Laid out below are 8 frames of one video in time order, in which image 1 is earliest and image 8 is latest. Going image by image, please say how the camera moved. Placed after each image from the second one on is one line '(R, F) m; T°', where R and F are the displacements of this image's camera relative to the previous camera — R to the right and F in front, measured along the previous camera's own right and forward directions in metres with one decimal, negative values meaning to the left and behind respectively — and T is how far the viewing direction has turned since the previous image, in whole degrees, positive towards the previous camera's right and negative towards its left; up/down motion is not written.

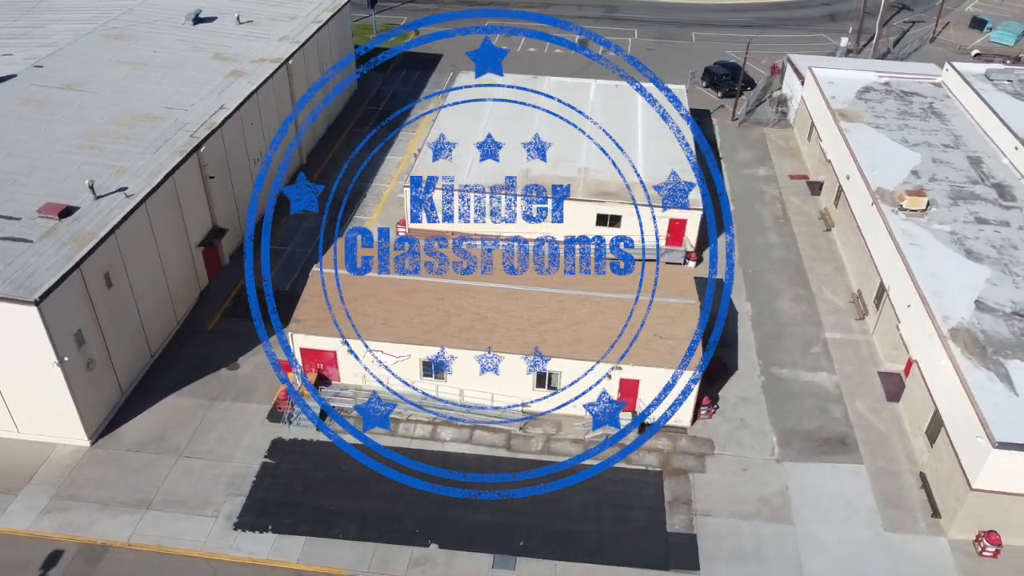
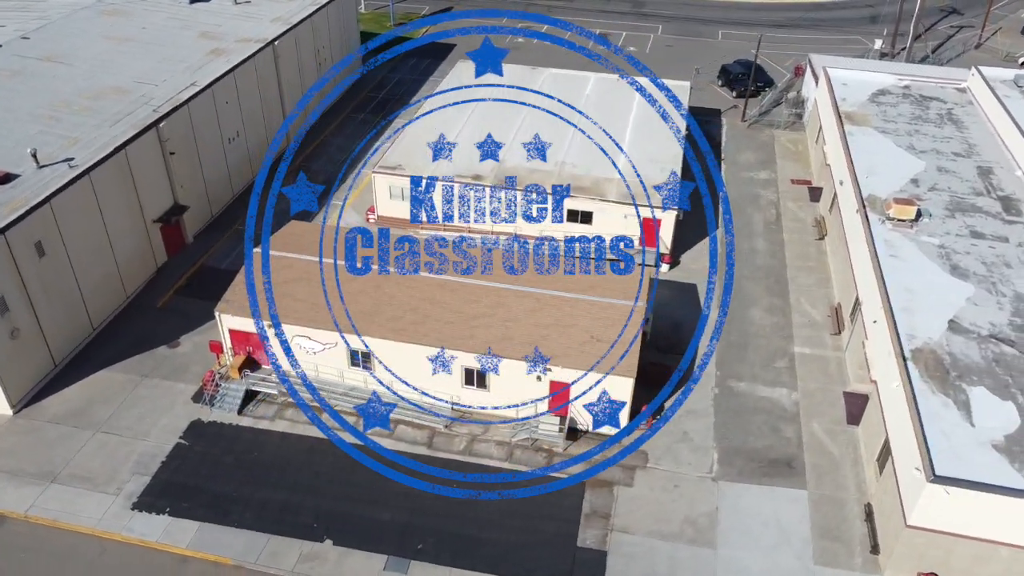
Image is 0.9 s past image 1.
(+4.1, +1.4) m; -4°
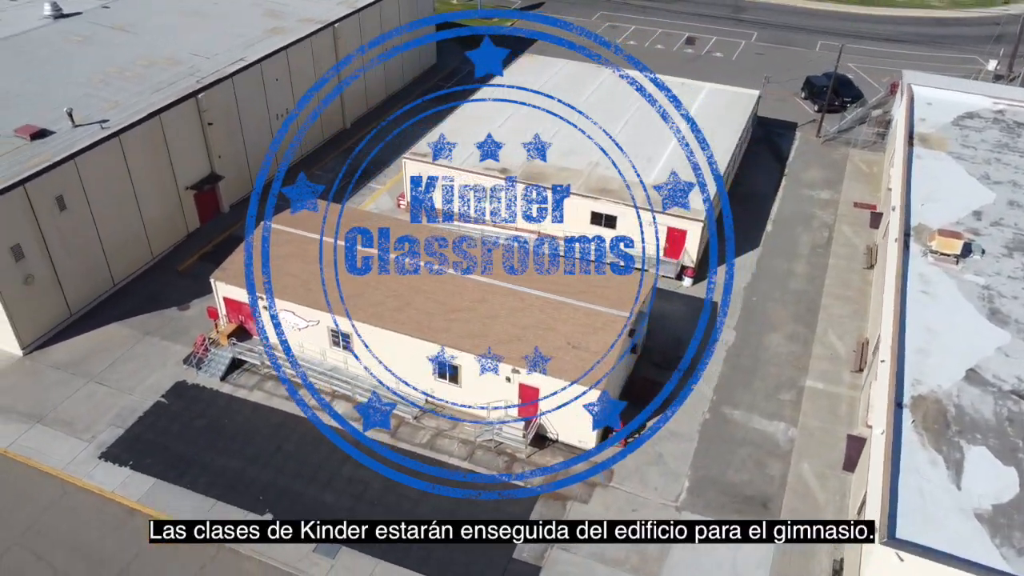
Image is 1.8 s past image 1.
(+4.2, +1.1) m; -8°
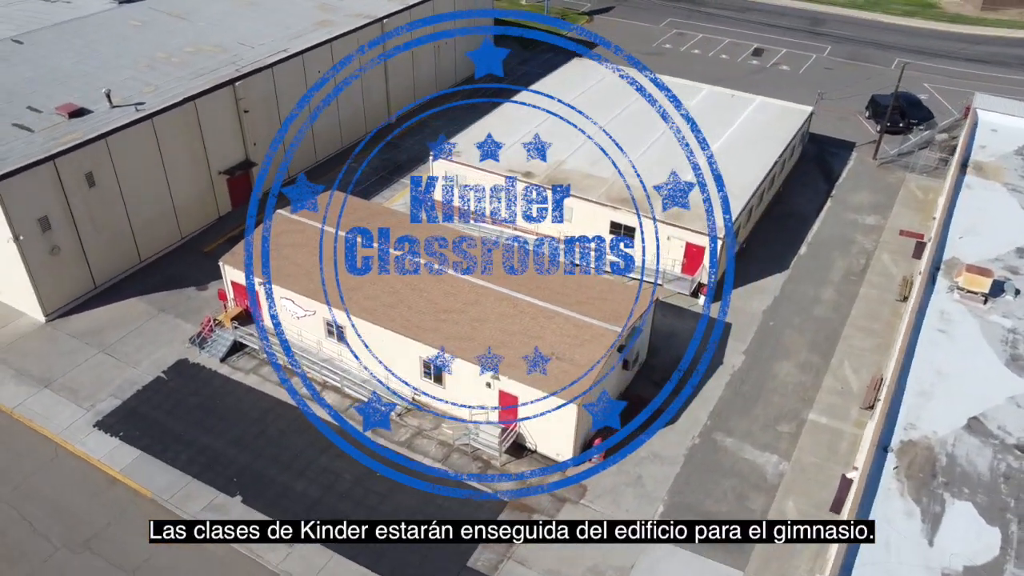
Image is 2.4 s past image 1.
(+2.8, +0.5) m; -6°
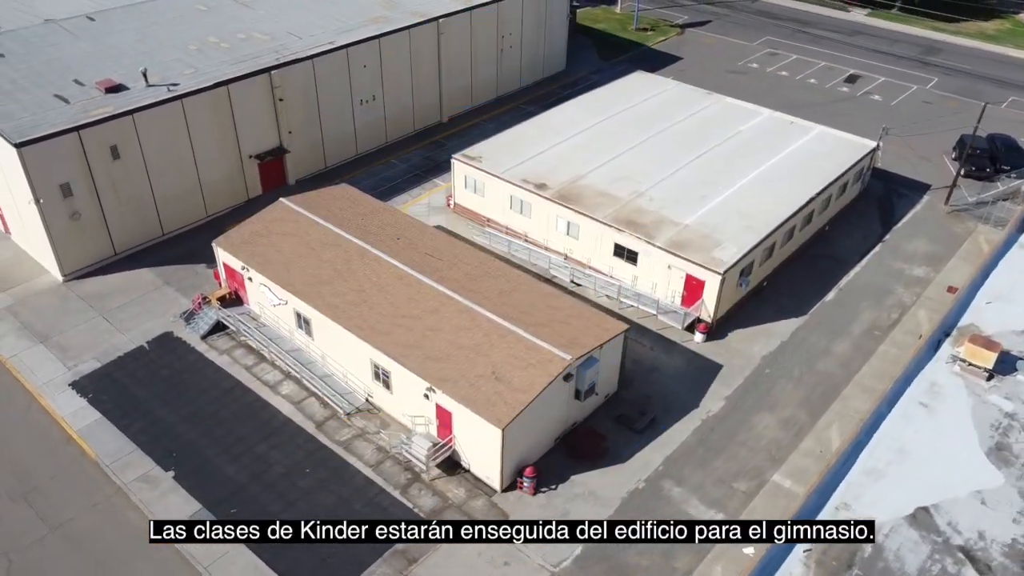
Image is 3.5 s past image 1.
(+5.0, +1.1) m; -9°
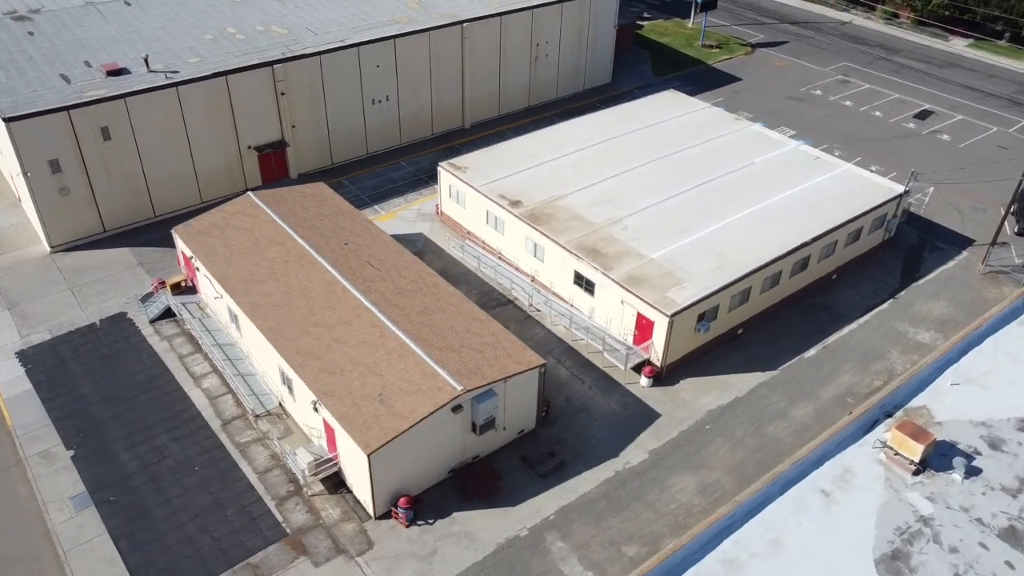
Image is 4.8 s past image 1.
(+5.9, +1.7) m; -9°
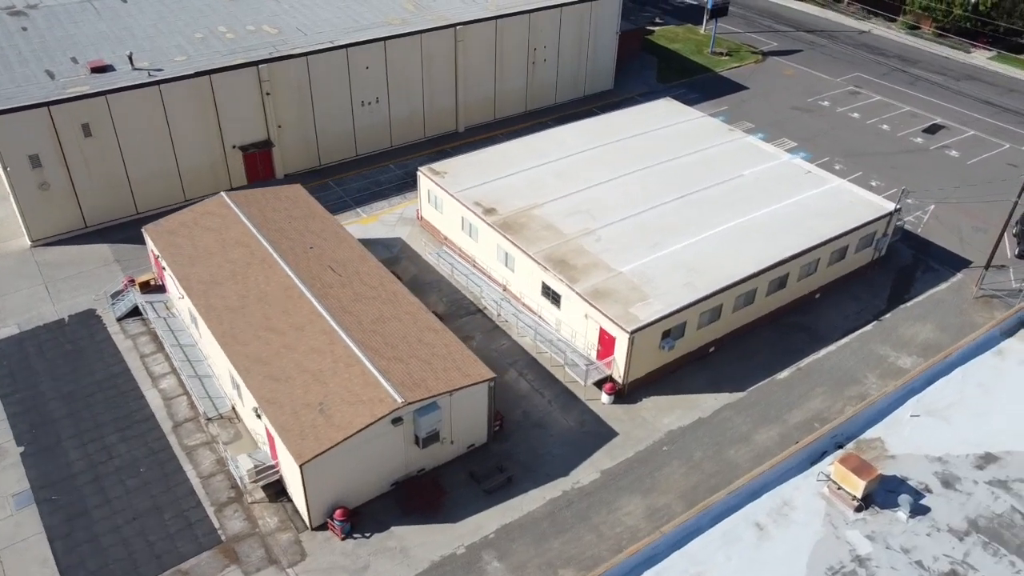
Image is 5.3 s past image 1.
(+2.3, +0.6) m; -2°
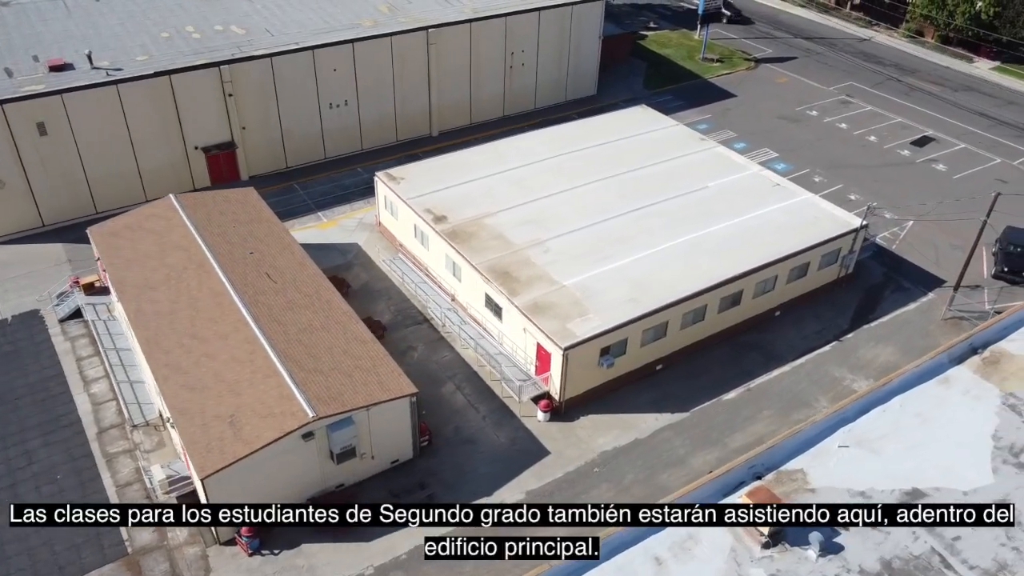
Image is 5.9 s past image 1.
(+2.7, +0.7) m; -2°
